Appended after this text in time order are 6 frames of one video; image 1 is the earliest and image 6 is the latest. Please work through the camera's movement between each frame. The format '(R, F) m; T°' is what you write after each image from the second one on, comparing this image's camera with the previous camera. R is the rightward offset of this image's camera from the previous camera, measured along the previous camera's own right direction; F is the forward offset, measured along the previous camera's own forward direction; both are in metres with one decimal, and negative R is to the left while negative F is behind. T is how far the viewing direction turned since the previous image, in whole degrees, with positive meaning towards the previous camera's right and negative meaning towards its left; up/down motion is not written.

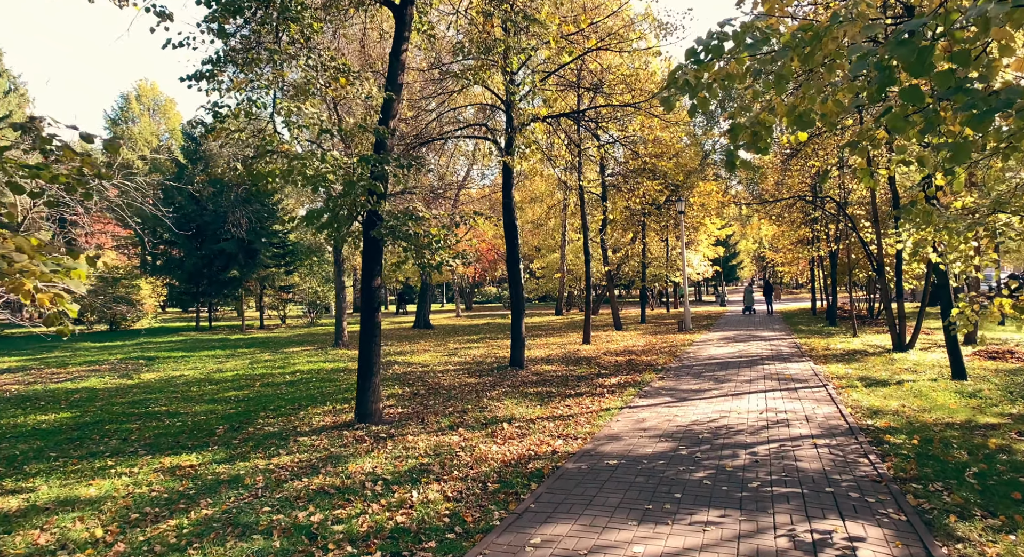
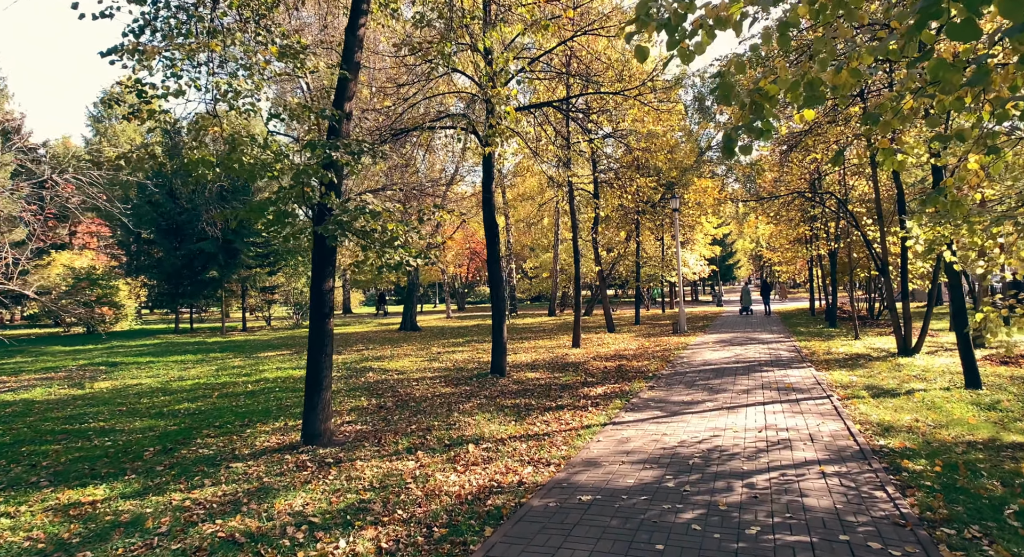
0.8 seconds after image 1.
(+0.3, +0.8) m; 0°
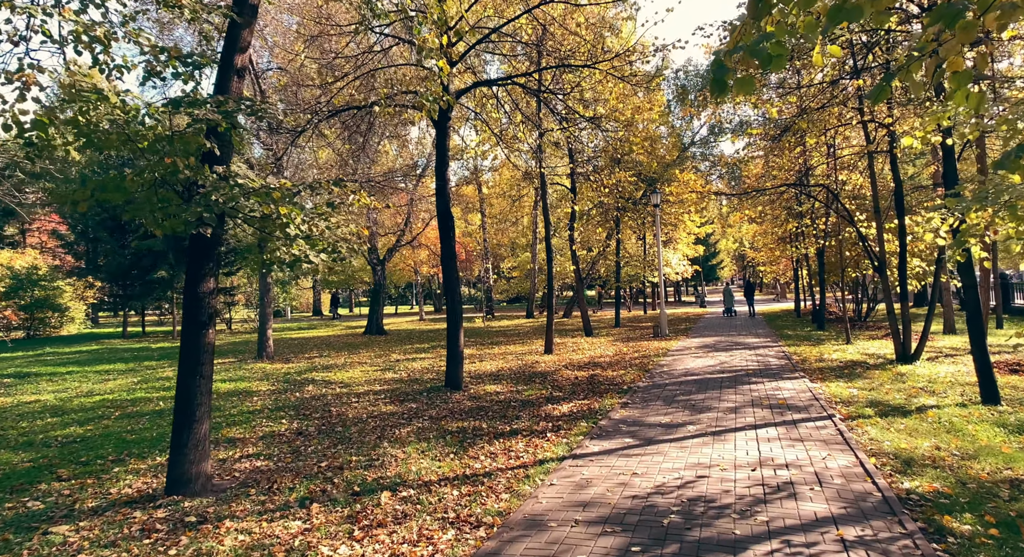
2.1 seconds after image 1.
(+0.4, +1.3) m; +1°
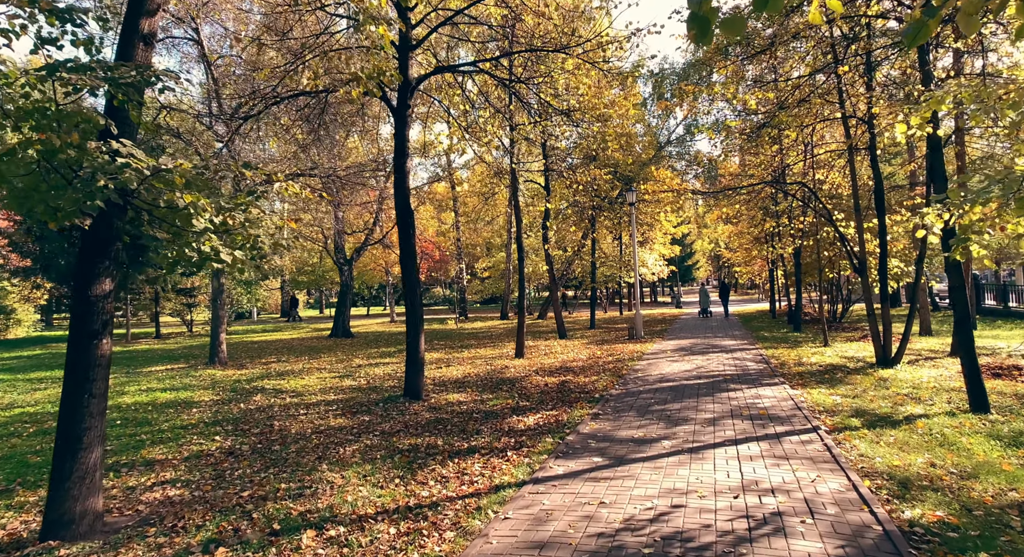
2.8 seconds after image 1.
(+0.2, +0.7) m; +2°
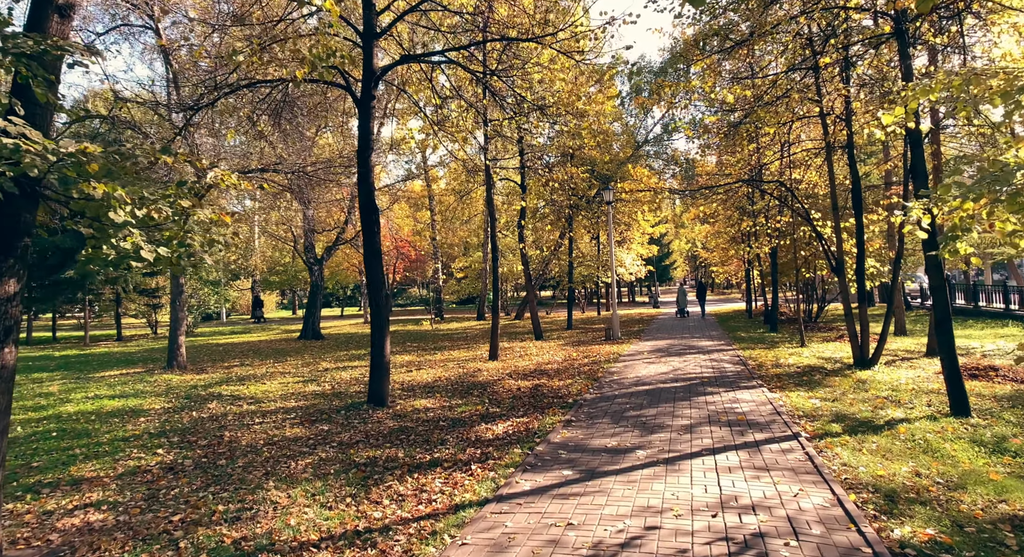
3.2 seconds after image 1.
(+0.1, +0.4) m; +2°
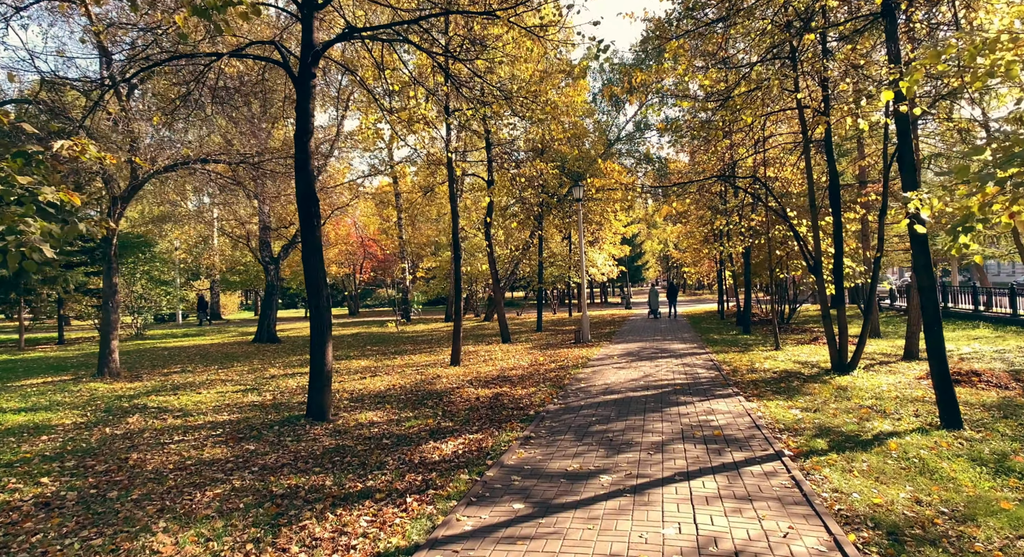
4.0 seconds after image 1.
(+0.2, +0.8) m; +2°
